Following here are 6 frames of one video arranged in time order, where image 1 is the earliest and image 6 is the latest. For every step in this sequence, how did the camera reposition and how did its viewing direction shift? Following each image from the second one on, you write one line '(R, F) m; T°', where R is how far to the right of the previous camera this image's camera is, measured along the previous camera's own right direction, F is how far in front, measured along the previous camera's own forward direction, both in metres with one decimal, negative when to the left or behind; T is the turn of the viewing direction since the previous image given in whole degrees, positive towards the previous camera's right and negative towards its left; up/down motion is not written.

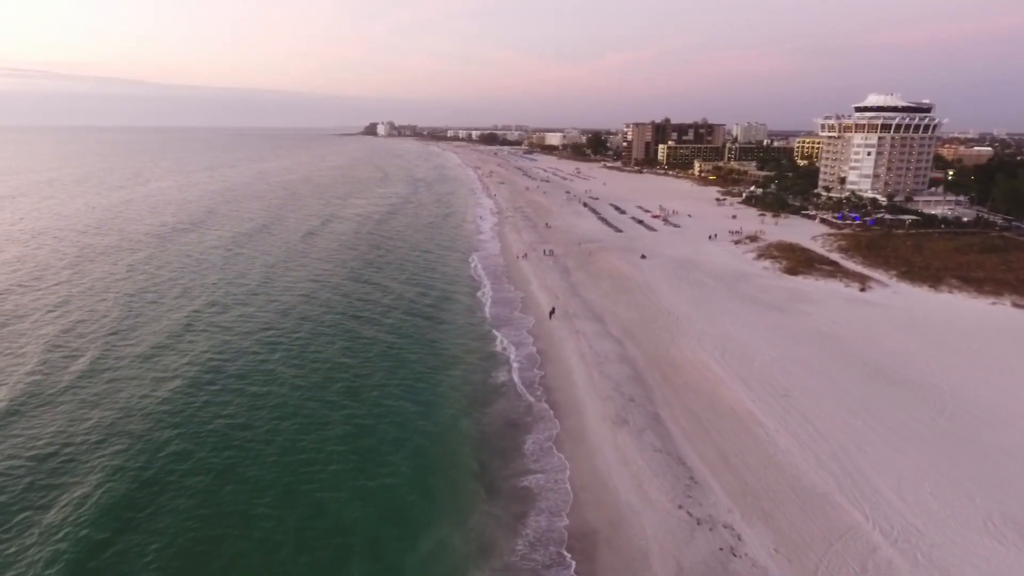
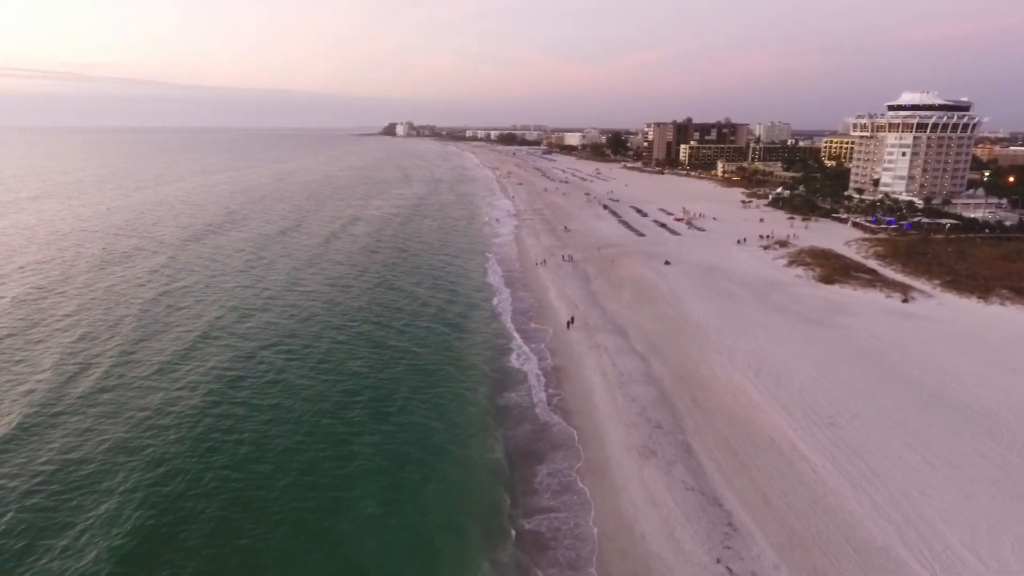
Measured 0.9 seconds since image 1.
(0.0, +1.9) m; -2°
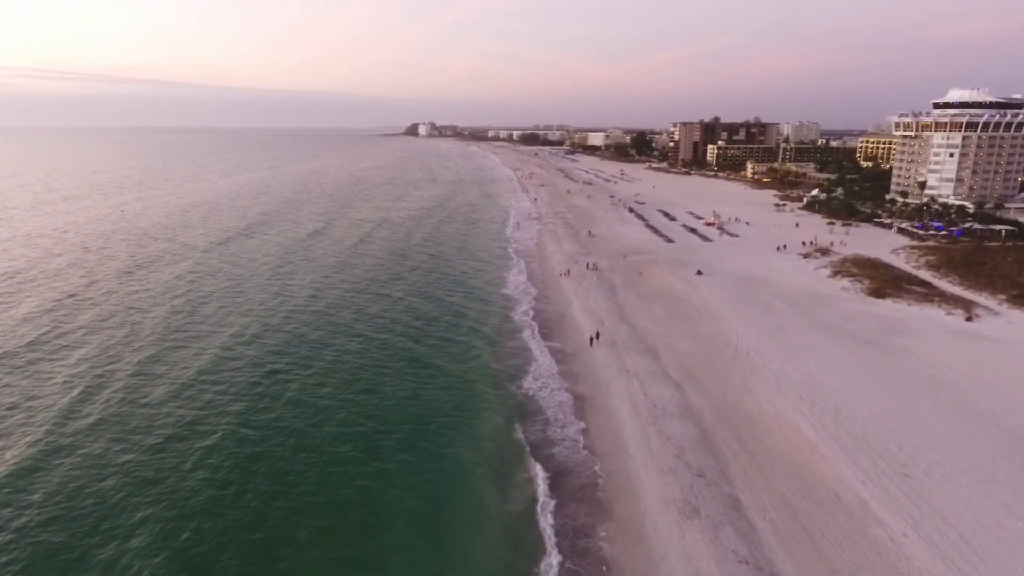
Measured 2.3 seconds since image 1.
(+0.1, +2.7) m; -2°
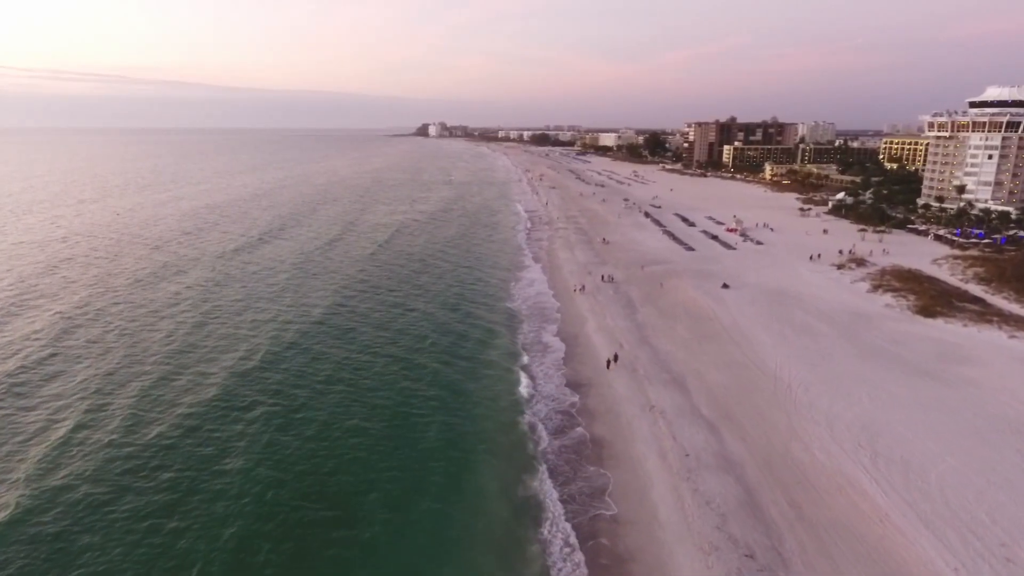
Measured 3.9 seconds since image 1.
(+0.1, +3.2) m; -1°
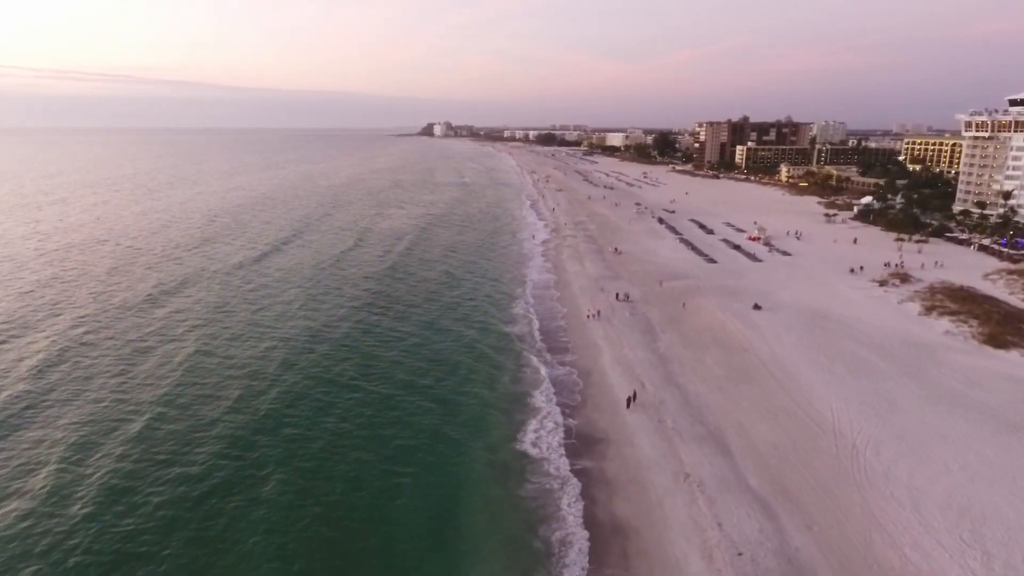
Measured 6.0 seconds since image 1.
(+0.1, +4.3) m; -1°
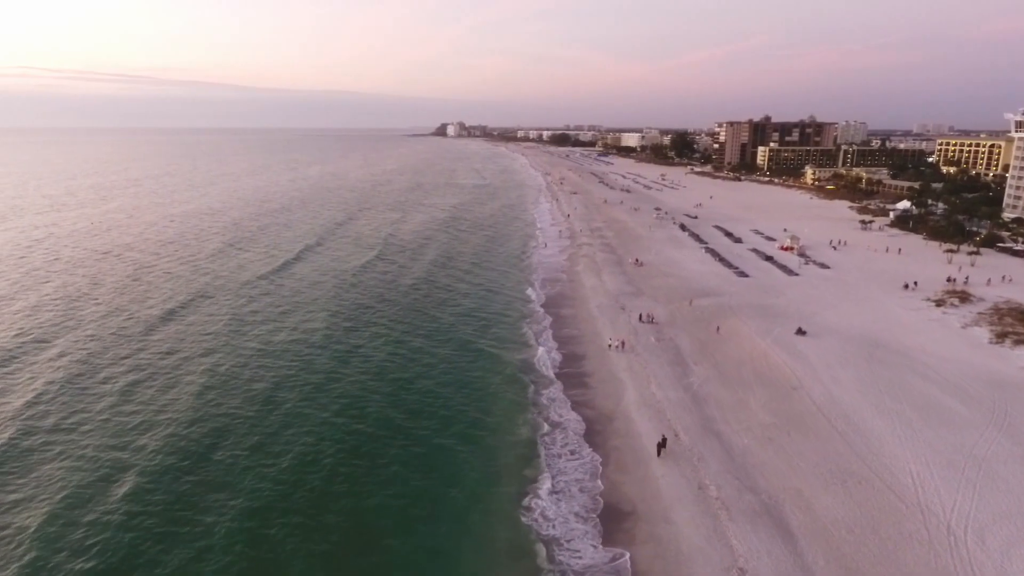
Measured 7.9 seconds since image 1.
(+0.1, +3.7) m; -1°
